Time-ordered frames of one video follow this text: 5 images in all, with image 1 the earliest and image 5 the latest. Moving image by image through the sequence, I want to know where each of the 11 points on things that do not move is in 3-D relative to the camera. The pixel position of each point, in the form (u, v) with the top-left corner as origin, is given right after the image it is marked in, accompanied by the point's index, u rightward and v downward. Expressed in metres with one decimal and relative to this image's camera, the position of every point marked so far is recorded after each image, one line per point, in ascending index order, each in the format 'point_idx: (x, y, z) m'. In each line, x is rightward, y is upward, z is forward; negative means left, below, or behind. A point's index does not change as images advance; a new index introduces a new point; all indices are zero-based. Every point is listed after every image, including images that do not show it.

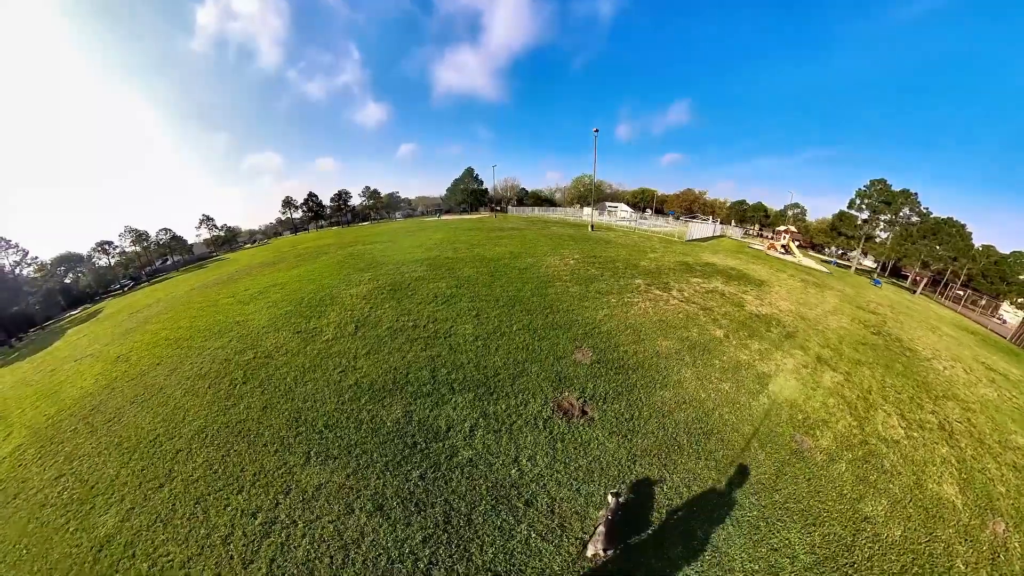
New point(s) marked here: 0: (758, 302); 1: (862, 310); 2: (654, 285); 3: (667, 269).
0: (+11.6, -0.7, +14.5) m
1: (+17.8, -1.0, +16.3) m
2: (+7.1, -0.1, +15.1) m
3: (+8.9, +1.1, +17.6) m
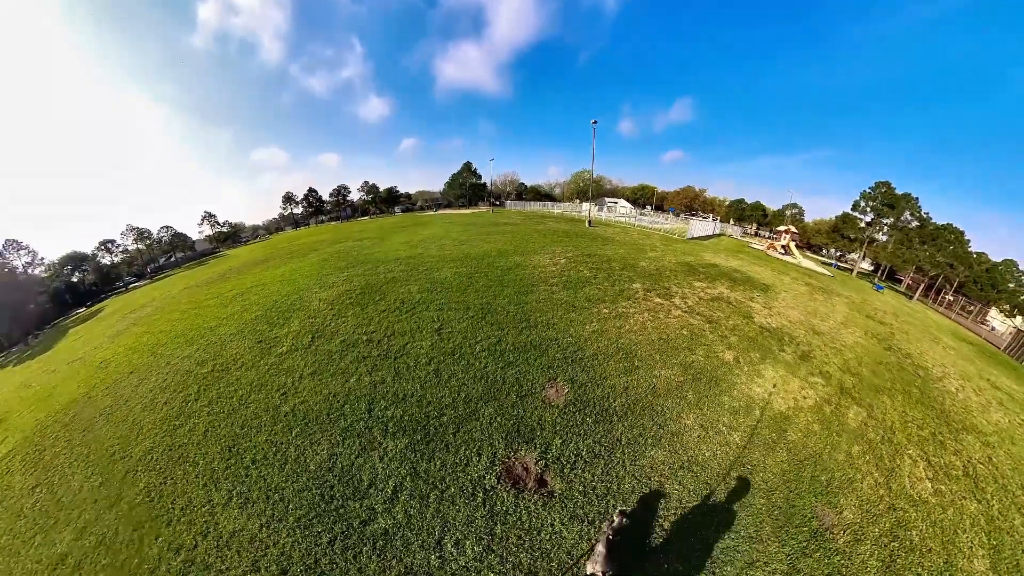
0: (+10.9, -1.1, +13.3) m
1: (+17.1, -1.6, +15.2) m
2: (+6.4, -0.3, +13.8) m
3: (+8.3, +0.8, +16.3) m
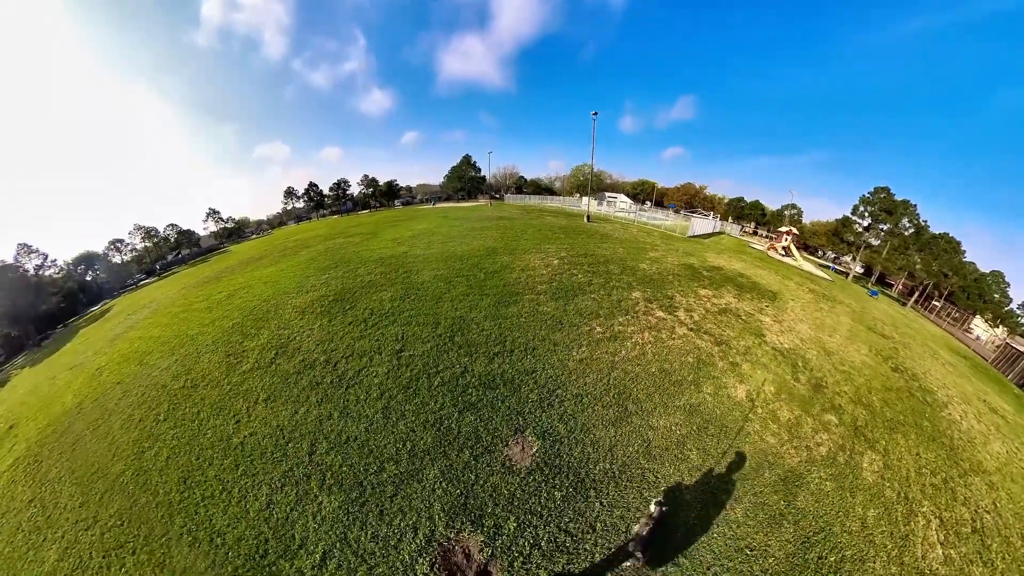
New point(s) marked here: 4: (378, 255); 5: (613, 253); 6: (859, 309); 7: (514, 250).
0: (+10.4, -1.5, +12.3) m
1: (+16.5, -2.1, +14.2) m
2: (+5.9, -0.6, +12.8) m
3: (+7.8, +0.6, +15.2) m
4: (-7.9, +2.0, +18.9) m
5: (+5.9, +2.0, +18.2) m
6: (+20.3, -1.2, +18.1) m
7: (+0.1, +2.2, +17.7) m
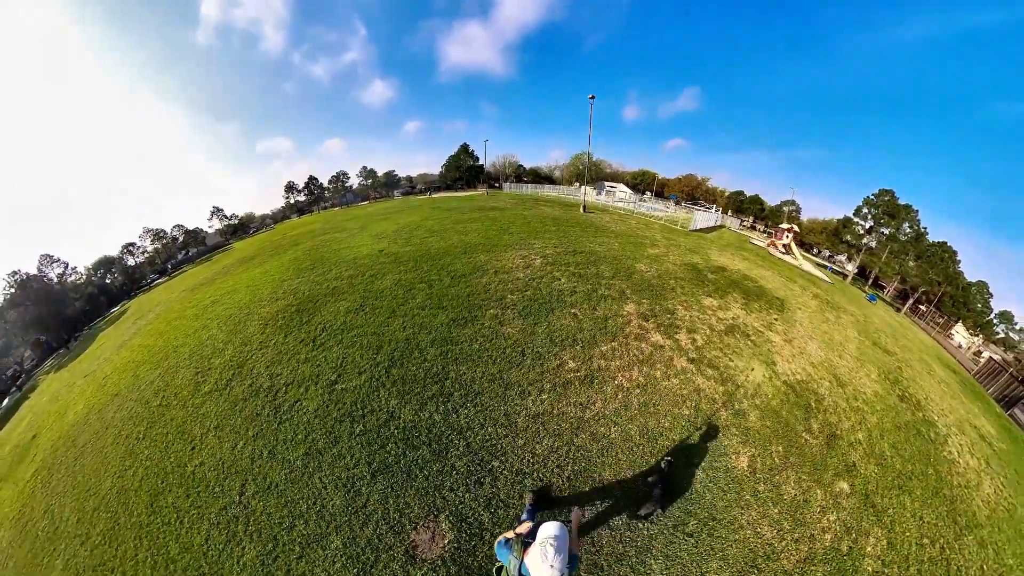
0: (+9.5, -1.9, +11.1) m
1: (+15.6, -2.5, +13.1) m
2: (+5.0, -0.8, +11.5) m
3: (+6.9, +0.3, +13.9) m
4: (-8.8, +2.3, +17.4) m
5: (+5.0, +1.9, +16.9) m
6: (+19.3, -1.6, +17.1) m
7: (-0.7, +2.2, +16.3) m
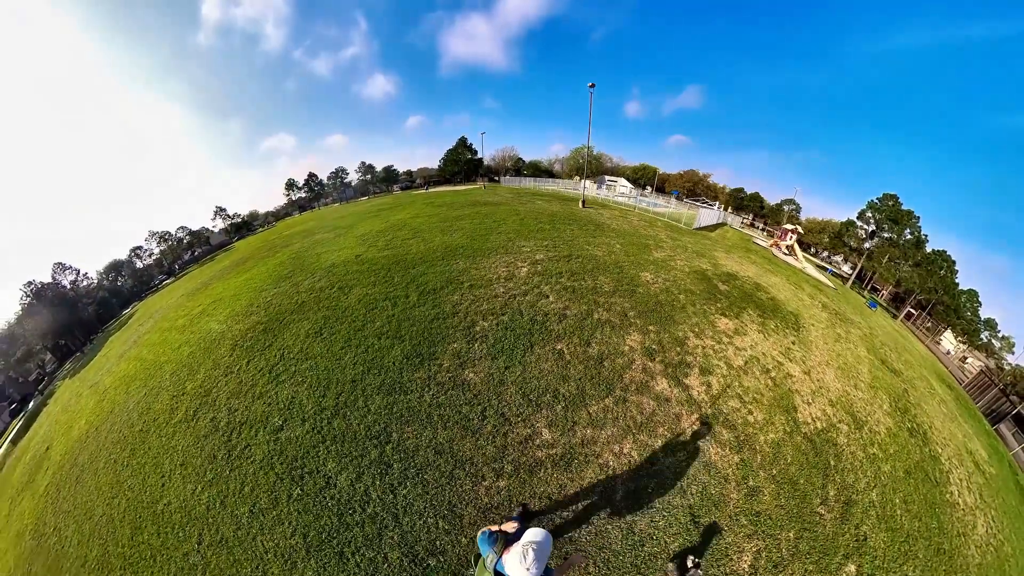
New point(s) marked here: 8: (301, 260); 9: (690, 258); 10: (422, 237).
0: (+9.4, -2.5, +10.7) m
1: (+15.5, -3.2, +12.8) m
2: (+4.9, -1.5, +11.1) m
3: (+6.8, -0.3, +13.6) m
4: (-8.9, +1.7, +17.0) m
5: (+4.9, +1.3, +16.5) m
6: (+19.2, -2.3, +16.7) m
7: (-0.8, +1.6, +15.9) m
8: (-12.9, +2.0, +19.0) m
9: (+9.5, +1.2, +17.7) m
10: (-4.2, +2.8, +18.3) m
